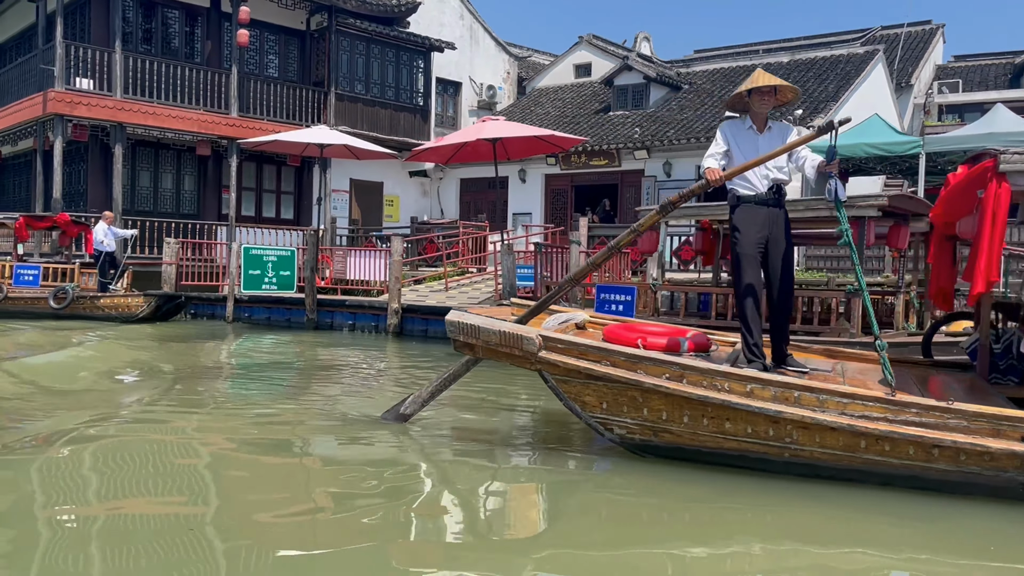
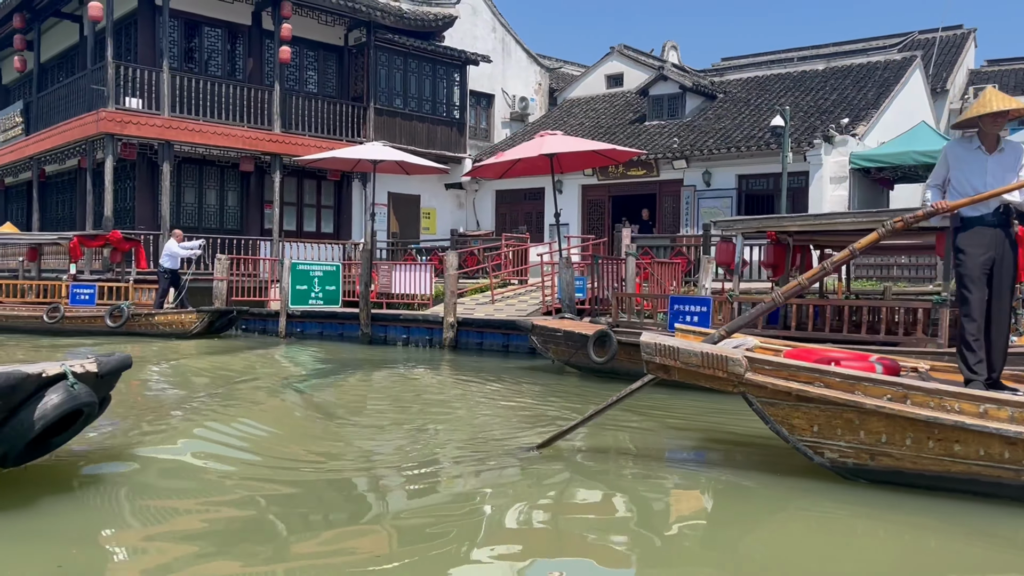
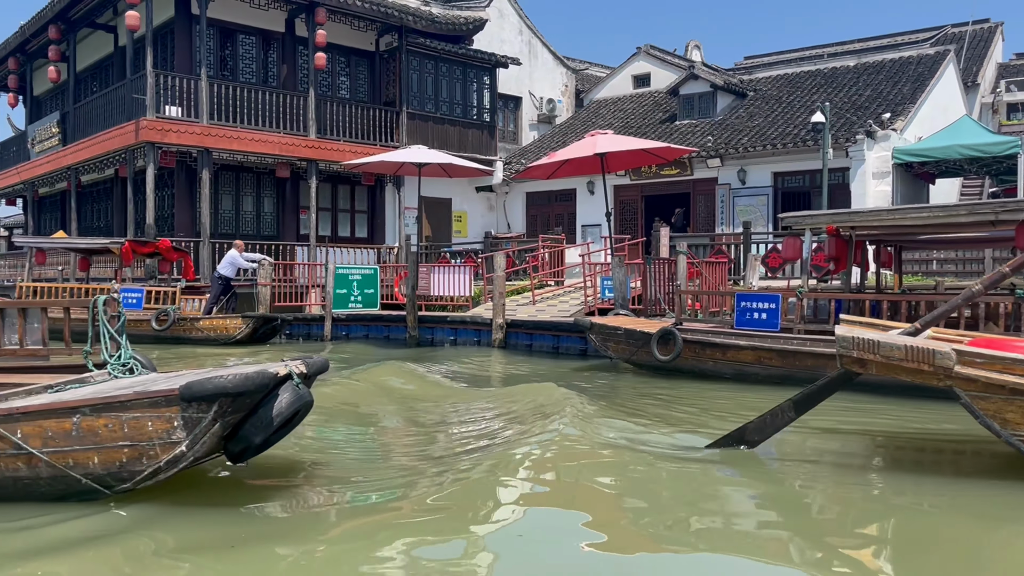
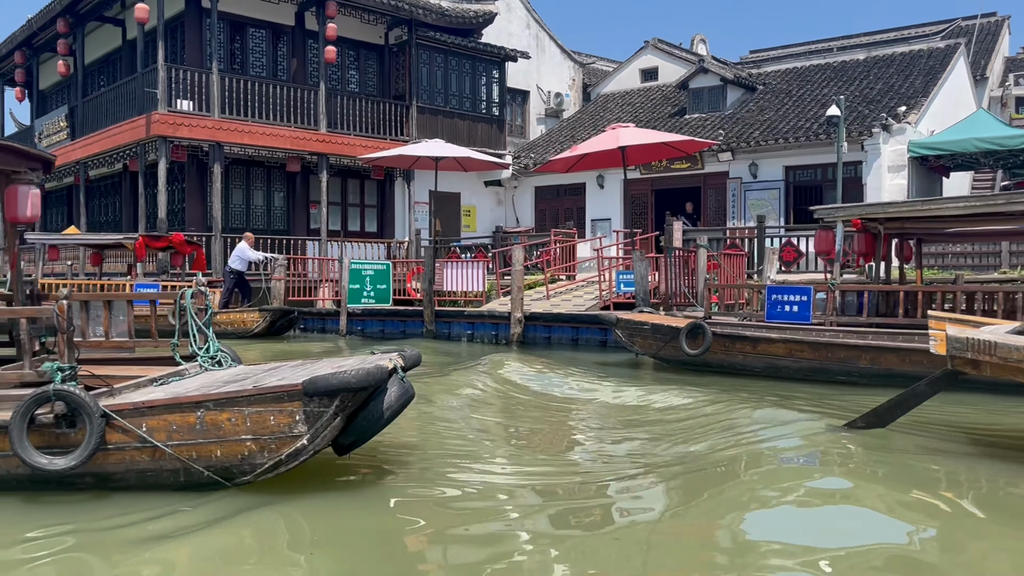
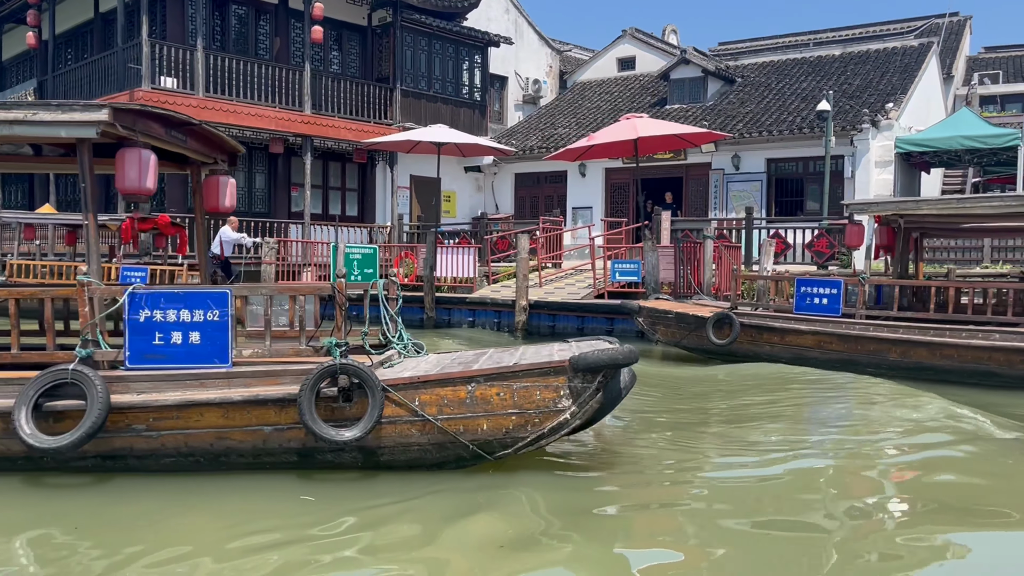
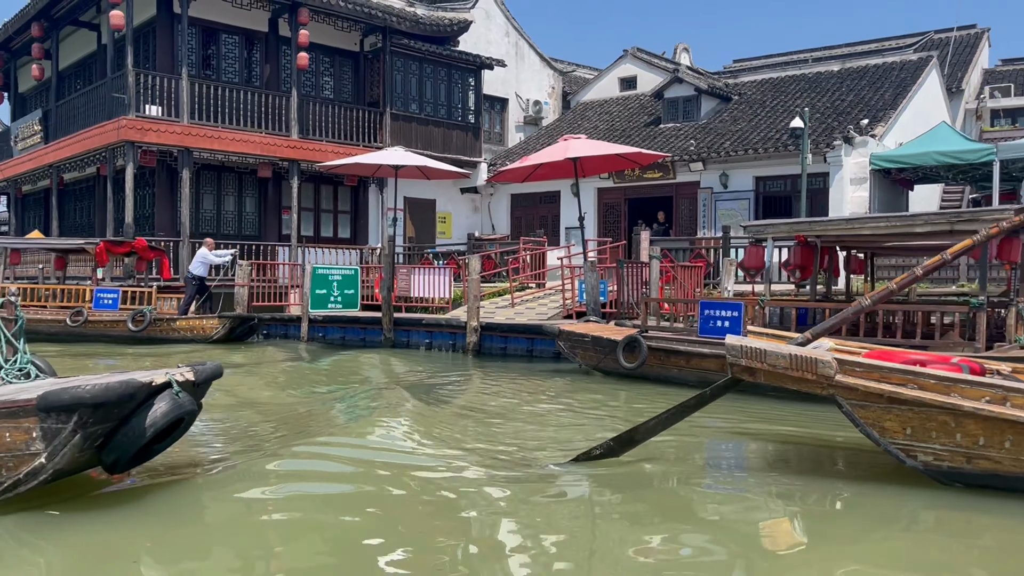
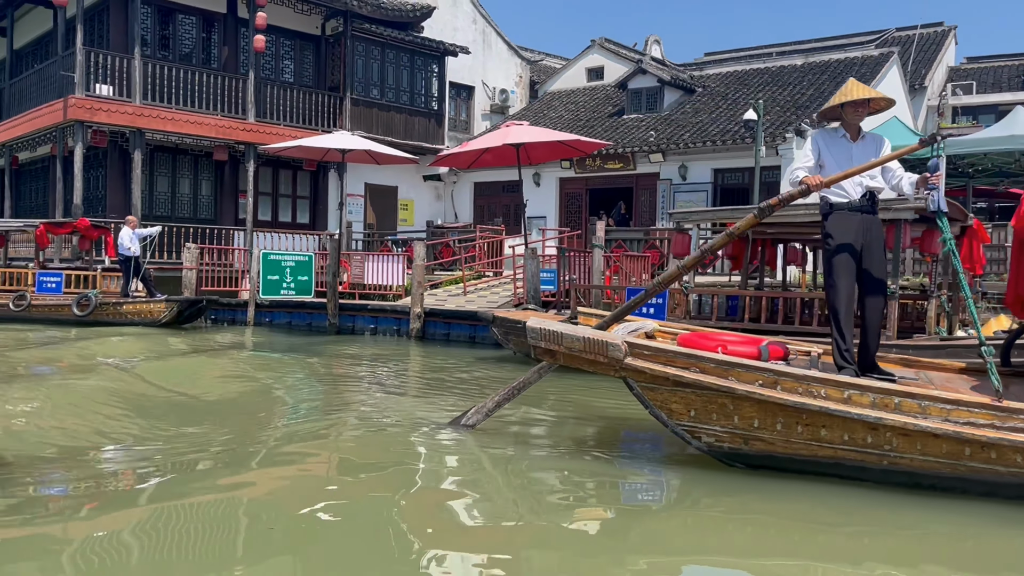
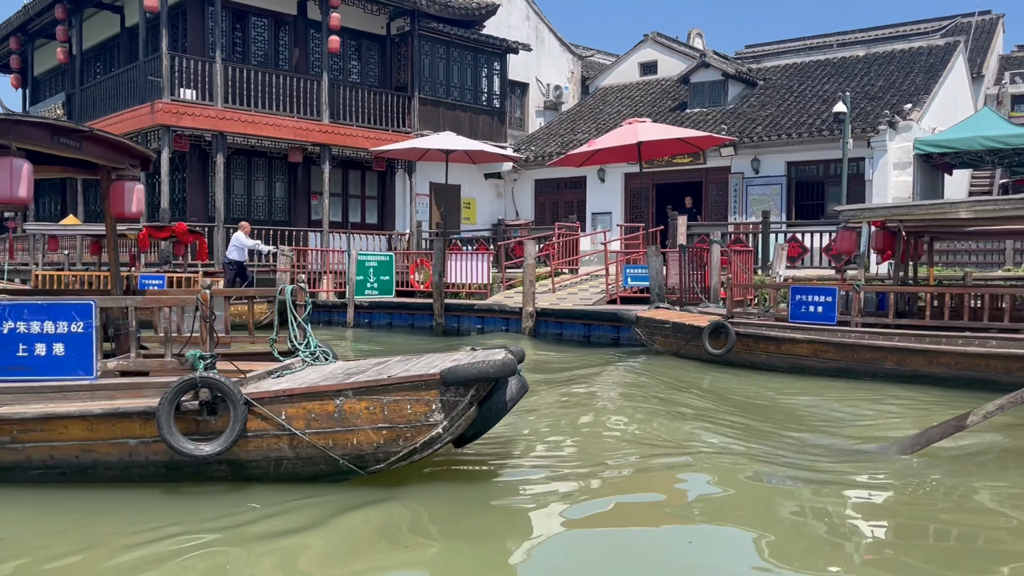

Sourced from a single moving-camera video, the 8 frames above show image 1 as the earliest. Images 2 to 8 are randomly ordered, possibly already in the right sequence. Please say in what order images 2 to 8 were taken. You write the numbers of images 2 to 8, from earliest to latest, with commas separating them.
7, 2, 6, 3, 4, 8, 5
